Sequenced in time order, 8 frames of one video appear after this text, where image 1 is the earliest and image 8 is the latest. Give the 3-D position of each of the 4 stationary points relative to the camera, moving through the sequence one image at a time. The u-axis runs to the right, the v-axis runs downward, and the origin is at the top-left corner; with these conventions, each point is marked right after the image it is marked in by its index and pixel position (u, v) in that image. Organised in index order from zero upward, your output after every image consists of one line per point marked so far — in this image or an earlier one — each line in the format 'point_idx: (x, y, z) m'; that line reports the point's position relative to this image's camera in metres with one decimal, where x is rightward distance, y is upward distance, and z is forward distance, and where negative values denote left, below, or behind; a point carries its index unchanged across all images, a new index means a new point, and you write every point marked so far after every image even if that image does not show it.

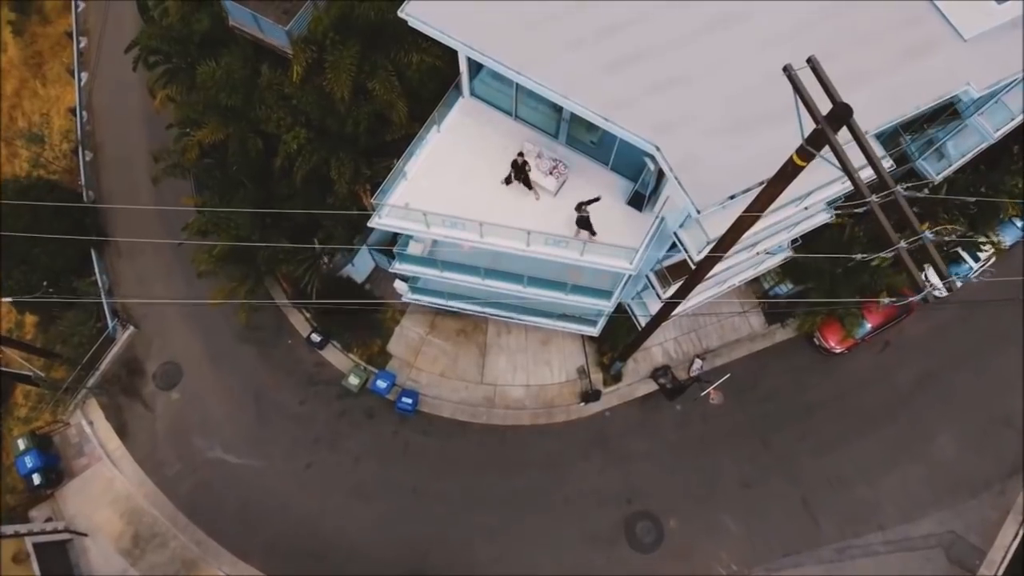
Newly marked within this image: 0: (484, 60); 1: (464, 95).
0: (-0.5, +4.5, +13.5) m
1: (-1.2, +4.7, +16.6) m
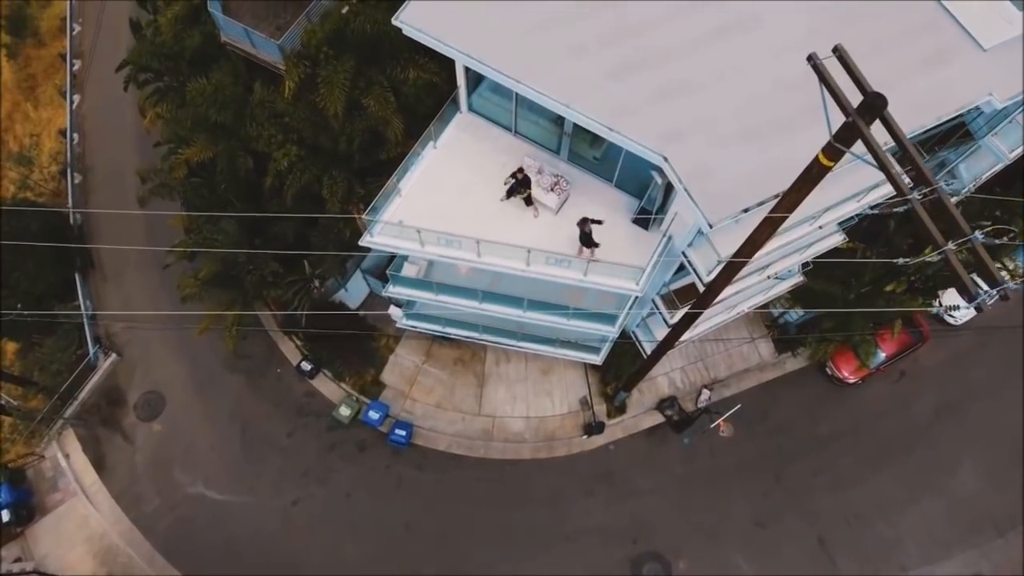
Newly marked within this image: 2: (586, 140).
0: (-0.6, +4.2, +12.9) m
1: (-1.2, +4.2, +16.0) m
2: (+1.6, +3.2, +14.8) m
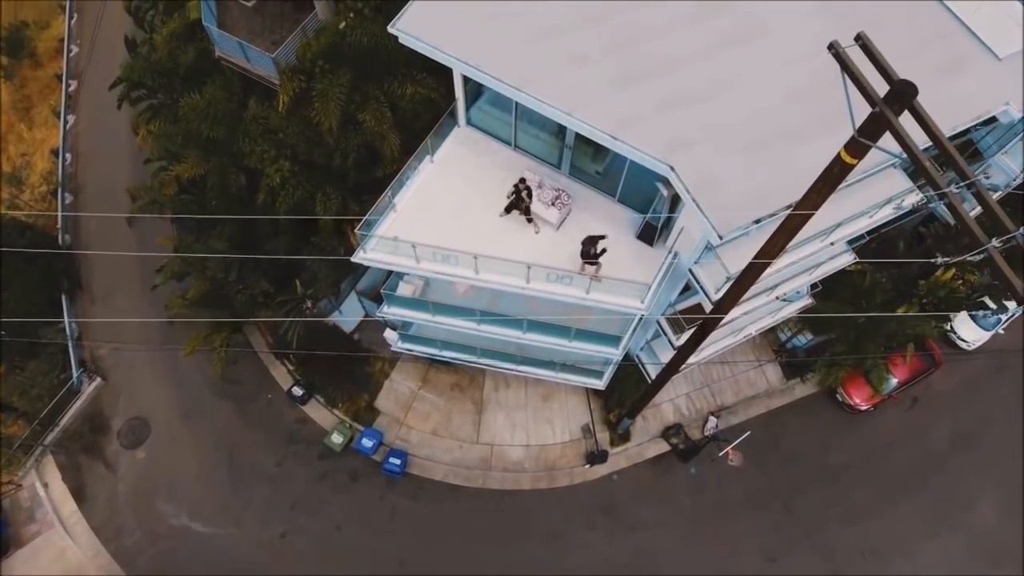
0: (-0.6, +3.9, +12.4) m
1: (-1.2, +3.7, +15.5) m
2: (+1.6, +2.8, +14.3) m
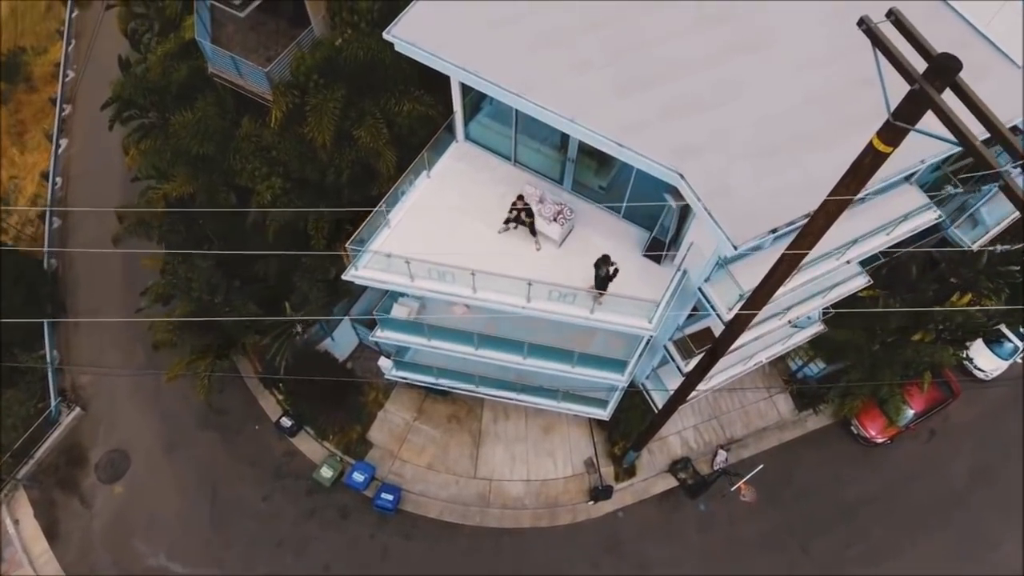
0: (-0.6, +3.6, +11.9) m
1: (-1.2, +3.3, +14.9) m
2: (+1.6, +2.4, +13.7) m
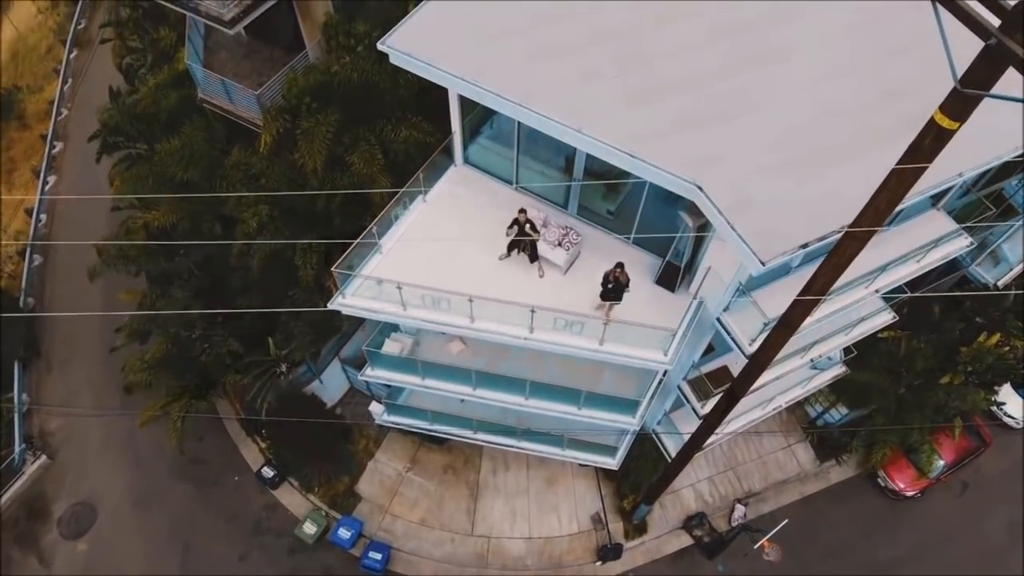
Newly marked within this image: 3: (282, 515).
0: (-0.5, +3.2, +11.1) m
1: (-1.2, +2.6, +14.1) m
2: (+1.6, +1.8, +12.8) m
3: (-6.1, -6.0, +18.0) m
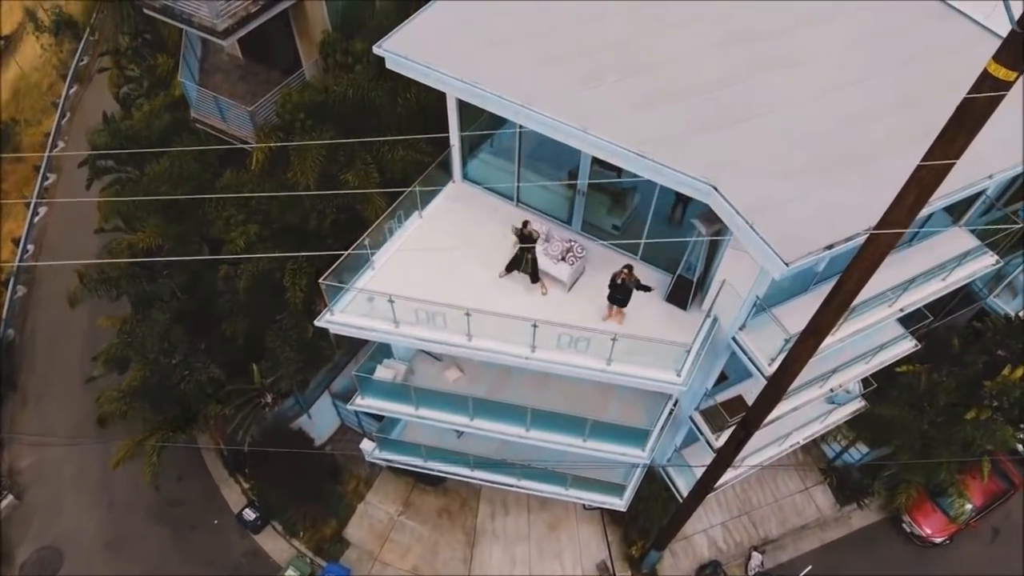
0: (-0.5, +3.0, +10.6) m
1: (-1.2, +2.2, +13.5) m
2: (+1.6, +1.5, +12.2) m
3: (-6.1, -6.7, +16.7) m
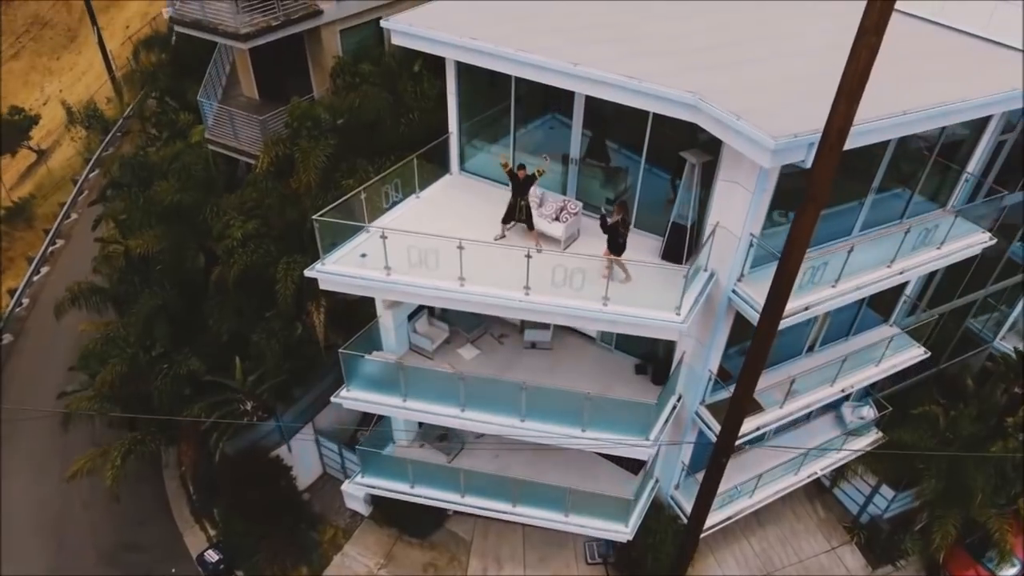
0: (-0.6, +4.0, +11.3) m
1: (-1.2, +2.4, +14.0) m
2: (+1.5, +2.1, +12.4) m
3: (-6.2, -7.0, +14.7) m
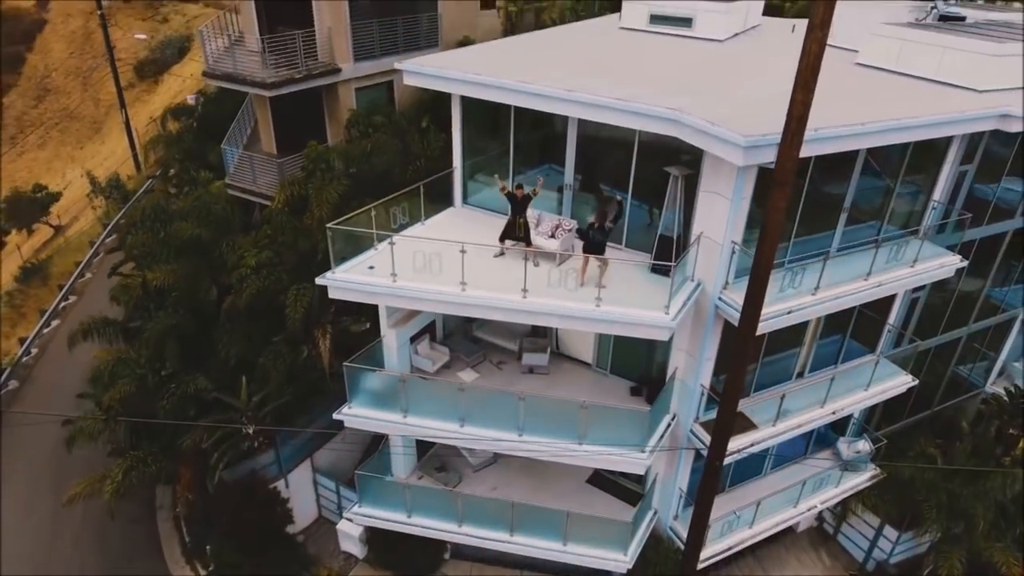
0: (-0.6, +3.8, +12.6) m
1: (-1.2, +1.8, +14.9) m
2: (+1.5, +1.8, +13.4) m
3: (-6.3, -7.5, +14.1) m
